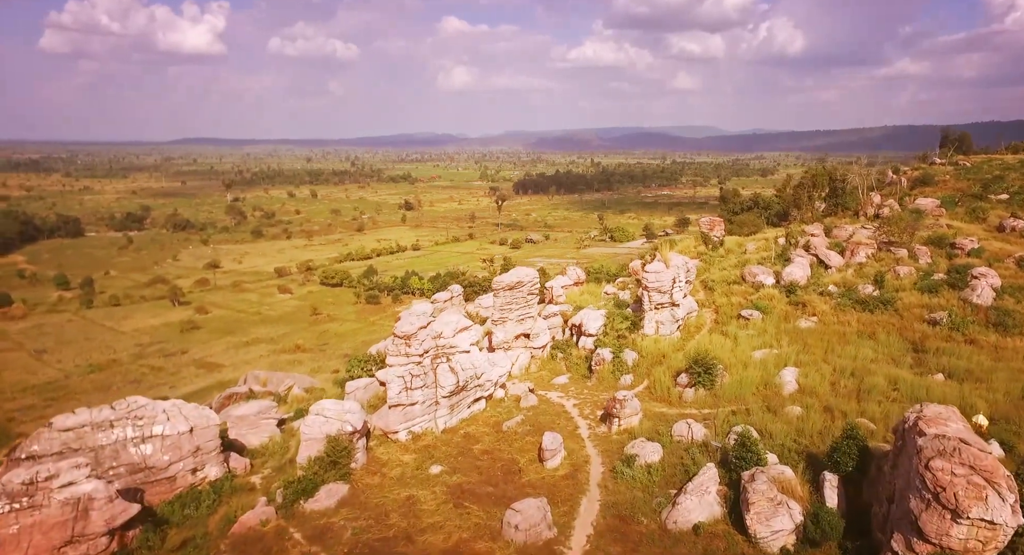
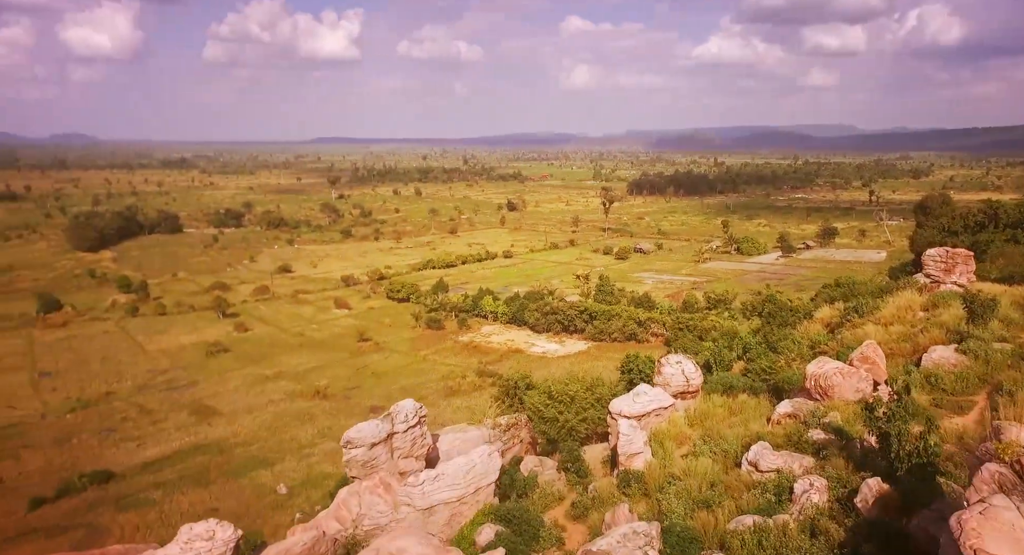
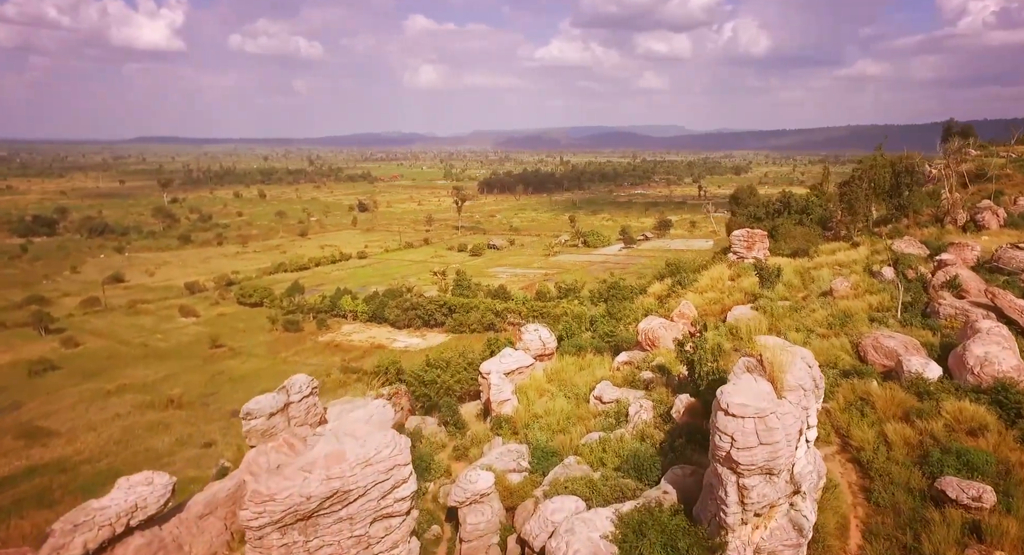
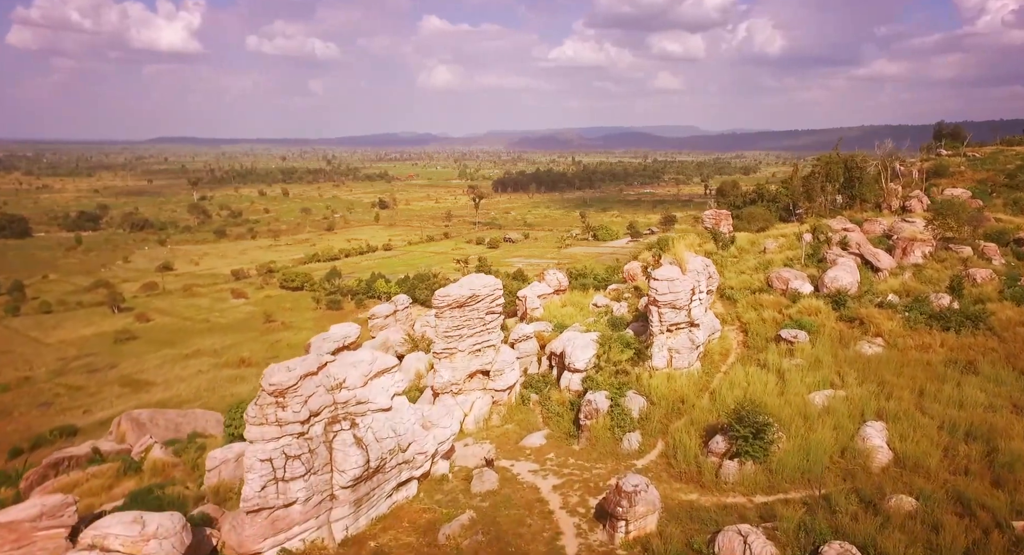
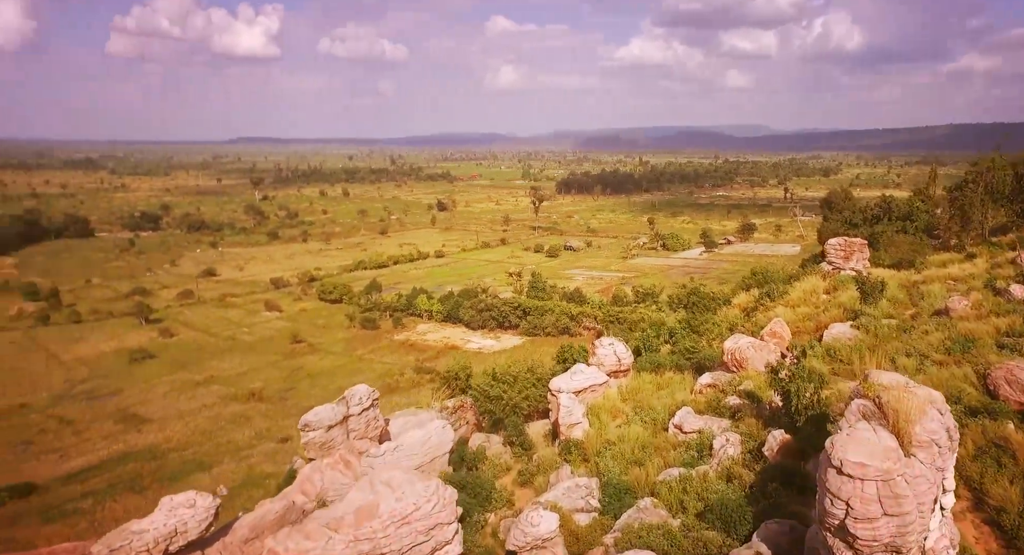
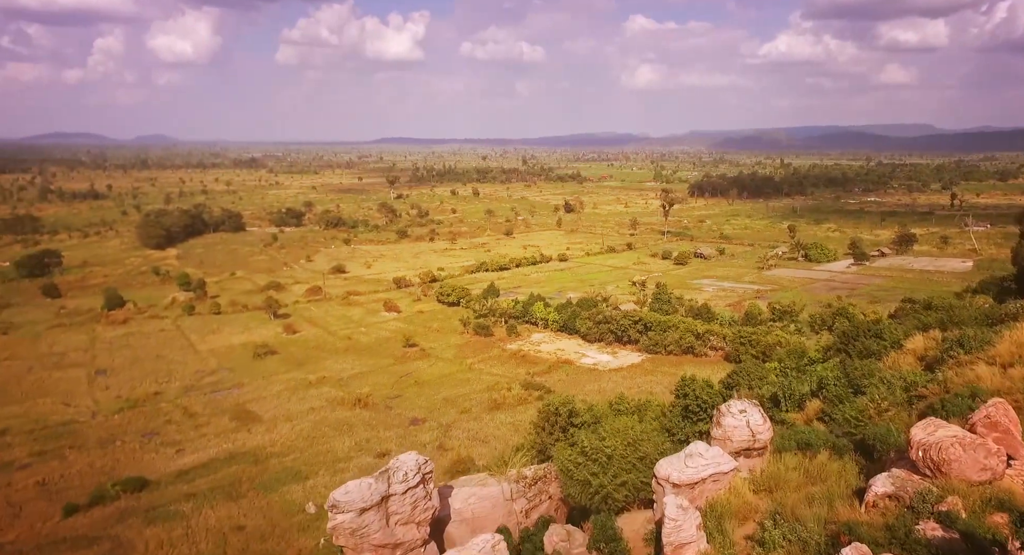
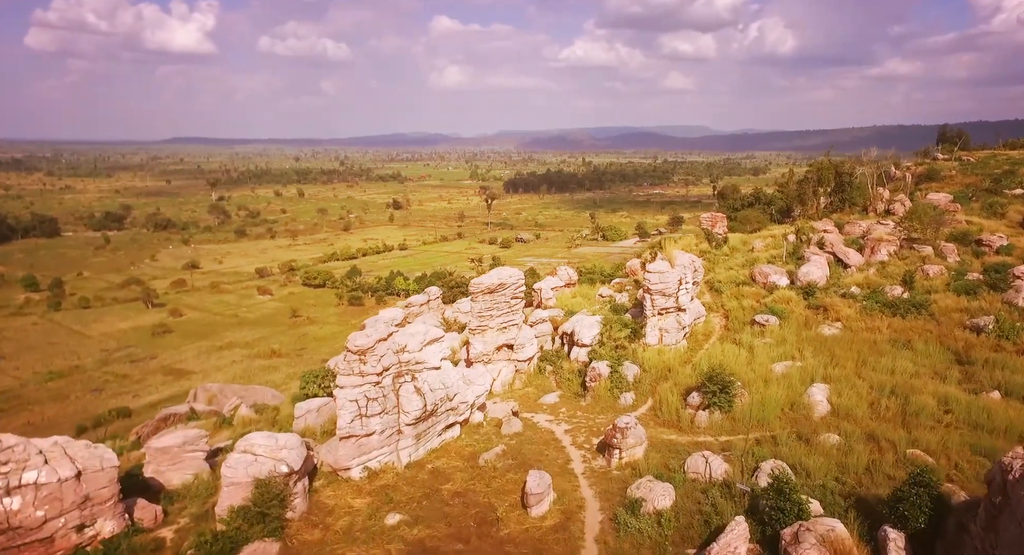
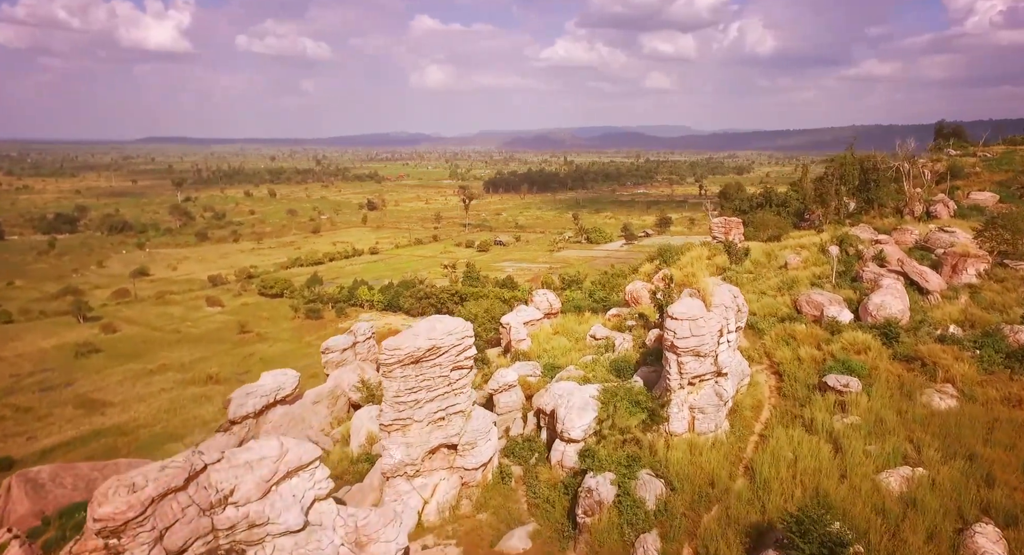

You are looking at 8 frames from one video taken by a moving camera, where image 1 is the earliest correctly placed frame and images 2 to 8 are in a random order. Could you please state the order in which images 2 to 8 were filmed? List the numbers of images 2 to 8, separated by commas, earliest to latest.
7, 4, 8, 3, 5, 2, 6
